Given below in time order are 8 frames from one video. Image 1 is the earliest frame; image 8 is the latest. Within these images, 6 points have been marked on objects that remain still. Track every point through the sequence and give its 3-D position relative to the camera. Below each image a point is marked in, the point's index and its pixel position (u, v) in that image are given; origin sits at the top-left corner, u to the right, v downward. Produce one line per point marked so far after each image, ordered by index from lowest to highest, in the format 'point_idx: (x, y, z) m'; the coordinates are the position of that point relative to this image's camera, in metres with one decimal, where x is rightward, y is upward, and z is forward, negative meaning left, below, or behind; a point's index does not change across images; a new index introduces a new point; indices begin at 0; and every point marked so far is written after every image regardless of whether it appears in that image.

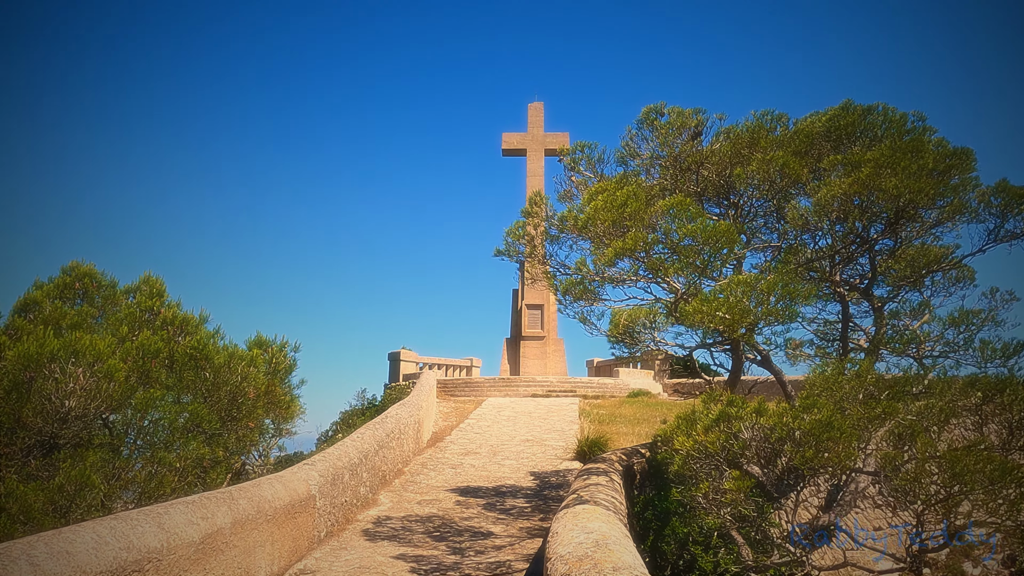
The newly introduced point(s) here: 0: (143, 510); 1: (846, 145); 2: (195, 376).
0: (-3.1, -1.9, +5.3) m
1: (+4.6, +2.0, +8.5) m
2: (-5.5, -1.5, +10.5) m
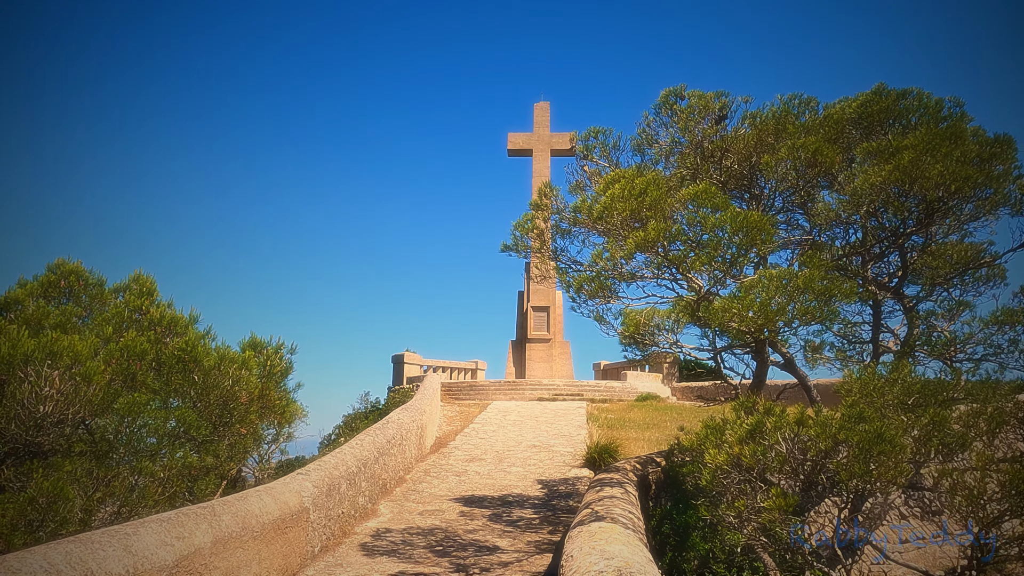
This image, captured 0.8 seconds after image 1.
0: (-3.1, -1.8, +4.8) m
1: (+4.7, +2.0, +7.9) m
2: (-5.3, -1.4, +10.0) m
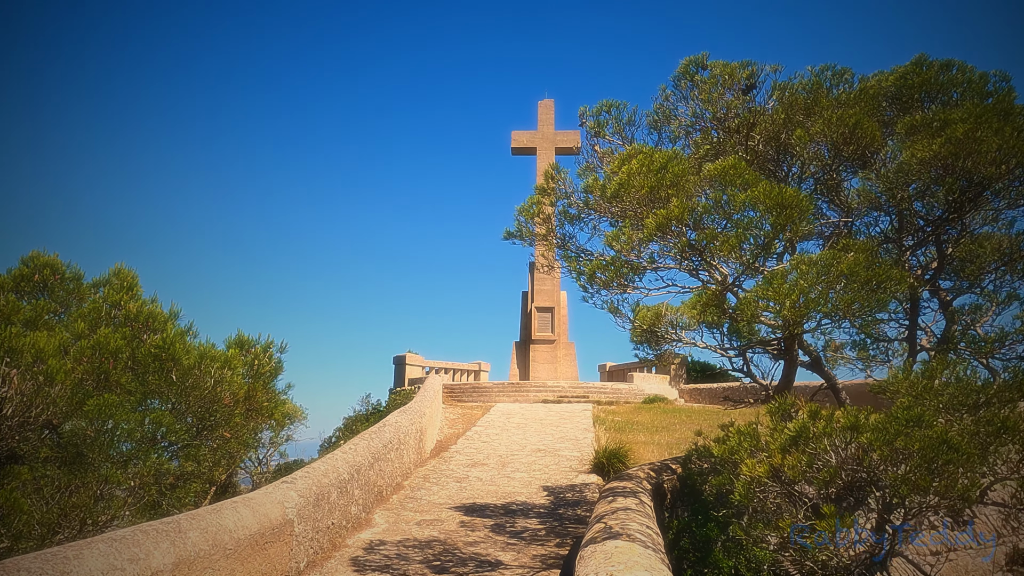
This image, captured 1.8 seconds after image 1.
0: (-3.0, -1.7, +4.1) m
1: (+4.7, +2.1, +7.2) m
2: (-5.3, -1.3, +9.3) m
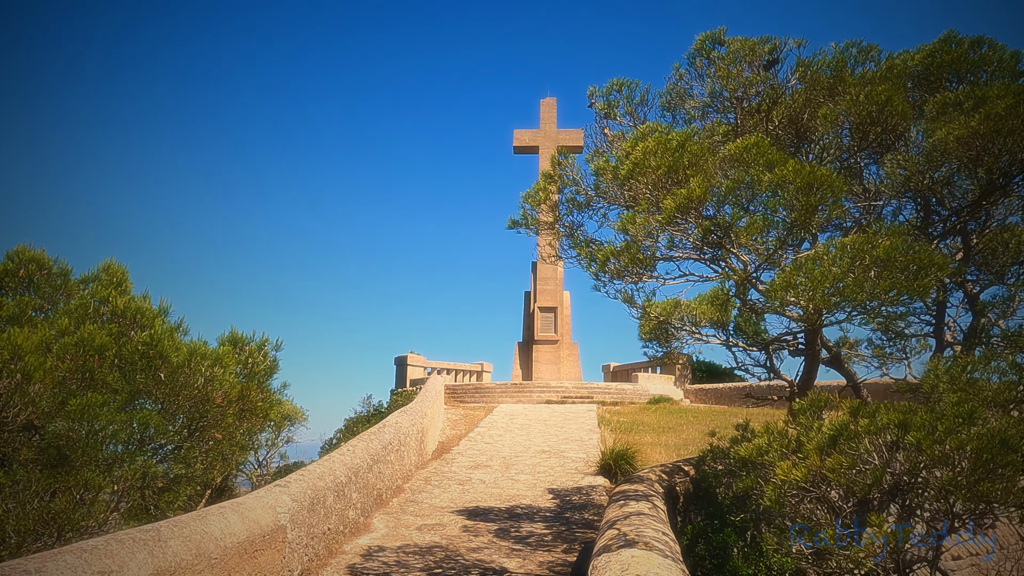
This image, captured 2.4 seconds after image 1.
0: (-3.0, -1.6, +3.7) m
1: (+4.8, +2.2, +6.8) m
2: (-5.2, -1.3, +8.9) m
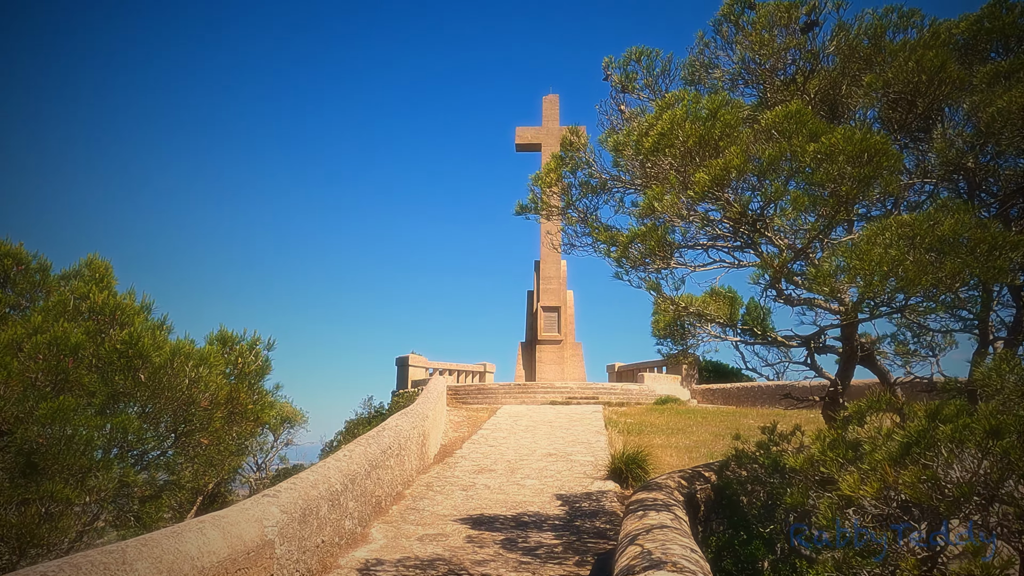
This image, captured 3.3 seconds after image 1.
0: (-2.9, -1.6, +3.1) m
1: (+4.8, +2.3, +6.2) m
2: (-5.1, -1.2, +8.4) m
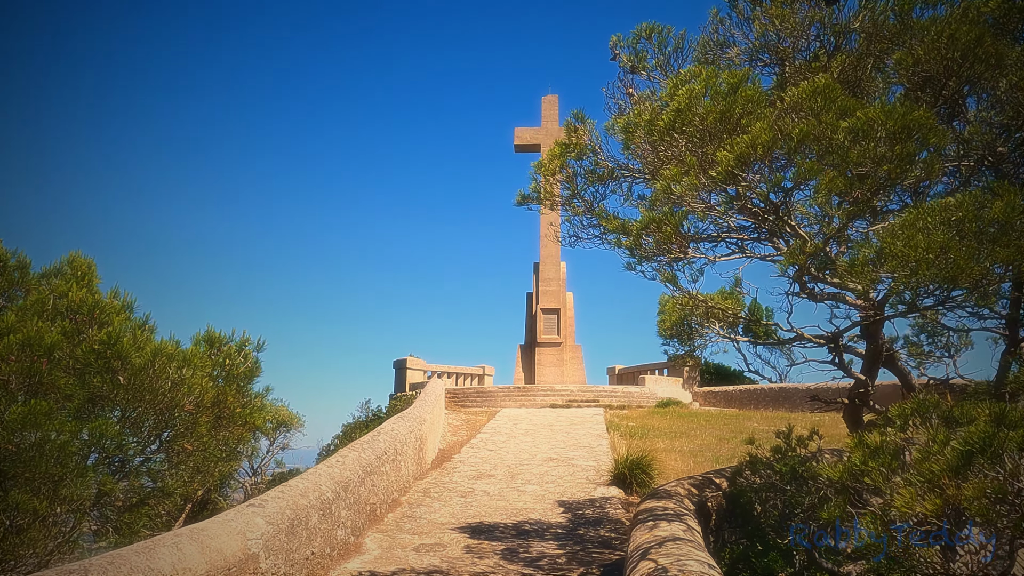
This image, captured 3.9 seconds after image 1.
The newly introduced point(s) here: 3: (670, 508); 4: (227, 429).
0: (-2.9, -1.5, +2.7) m
1: (+4.8, +2.3, +5.9) m
2: (-5.1, -1.2, +7.9) m
3: (+1.6, -2.3, +6.5) m
4: (-4.1, -2.0, +8.9) m
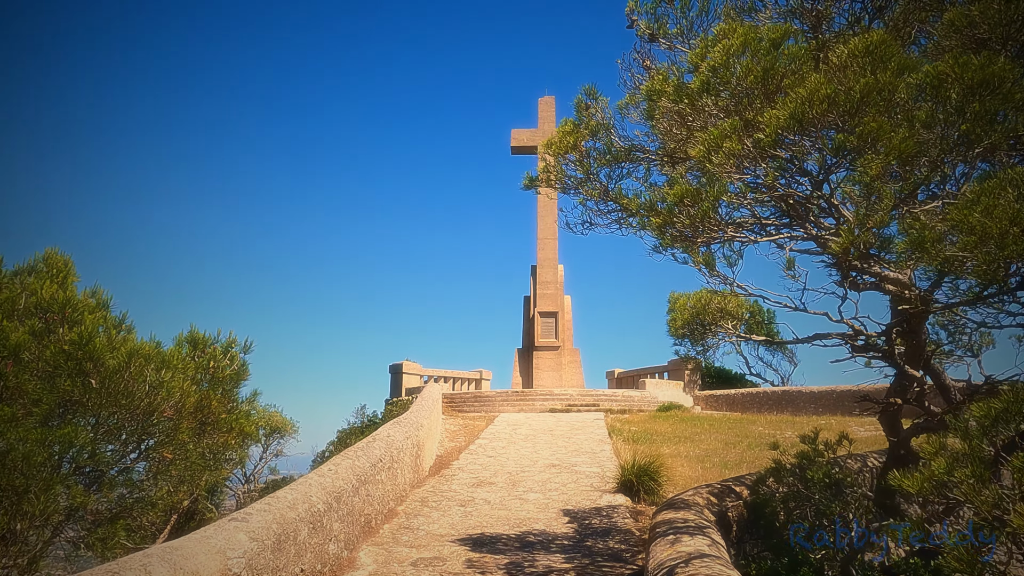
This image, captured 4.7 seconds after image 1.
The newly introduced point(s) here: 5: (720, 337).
0: (-2.8, -1.4, +2.2) m
1: (+4.9, +2.4, +5.4) m
2: (-5.1, -1.1, +7.4) m
3: (+1.7, -2.2, +6.0) m
4: (-4.0, -2.0, +8.4) m
5: (+2.7, -0.6, +8.3) m
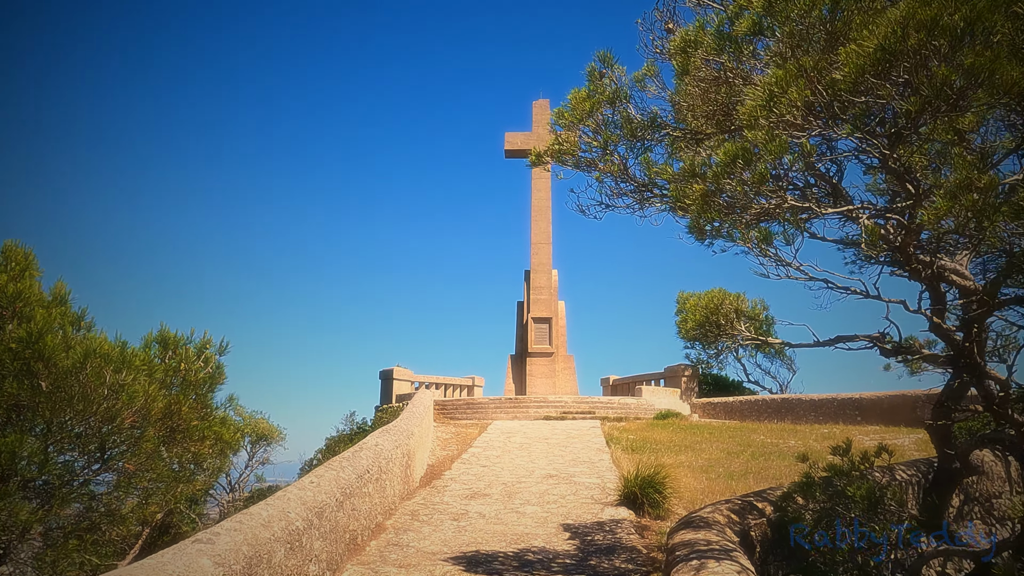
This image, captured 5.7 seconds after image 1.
0: (-2.7, -1.3, +1.5) m
1: (+4.9, +2.5, +4.9) m
2: (-5.1, -1.1, +6.7) m
3: (+1.7, -2.2, +5.4) m
4: (-4.0, -1.9, +7.7) m
5: (+2.7, -0.6, +7.7) m
